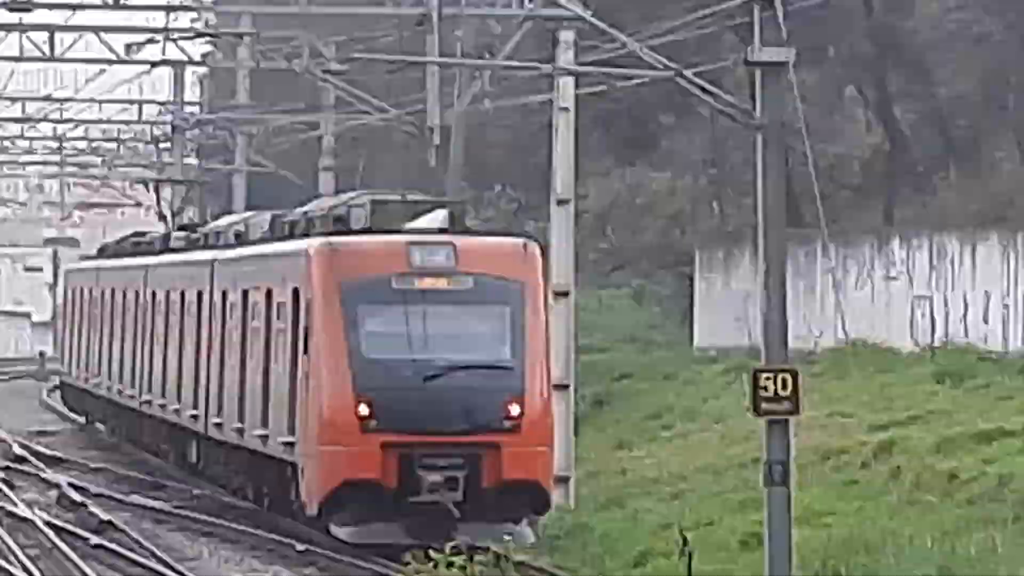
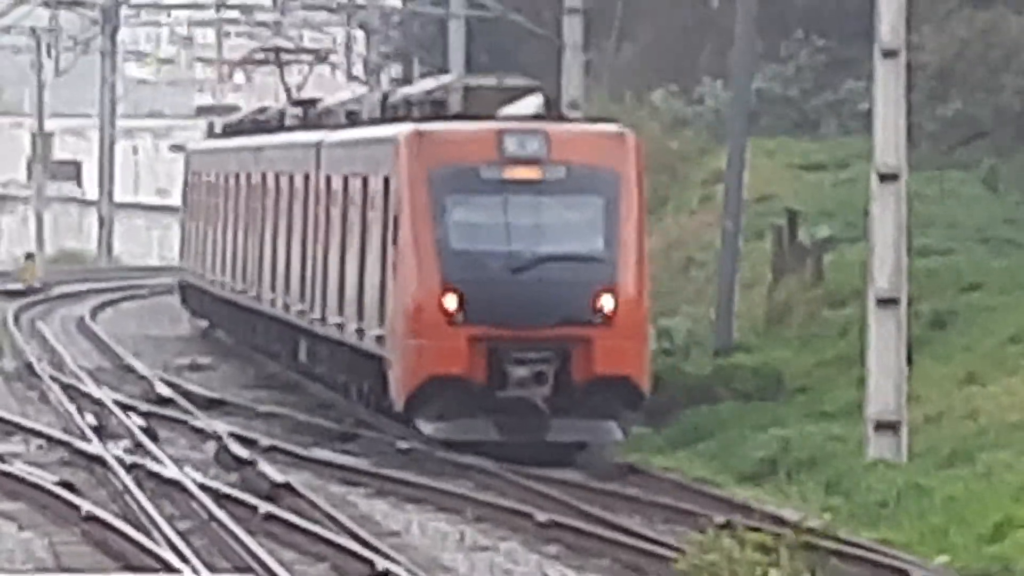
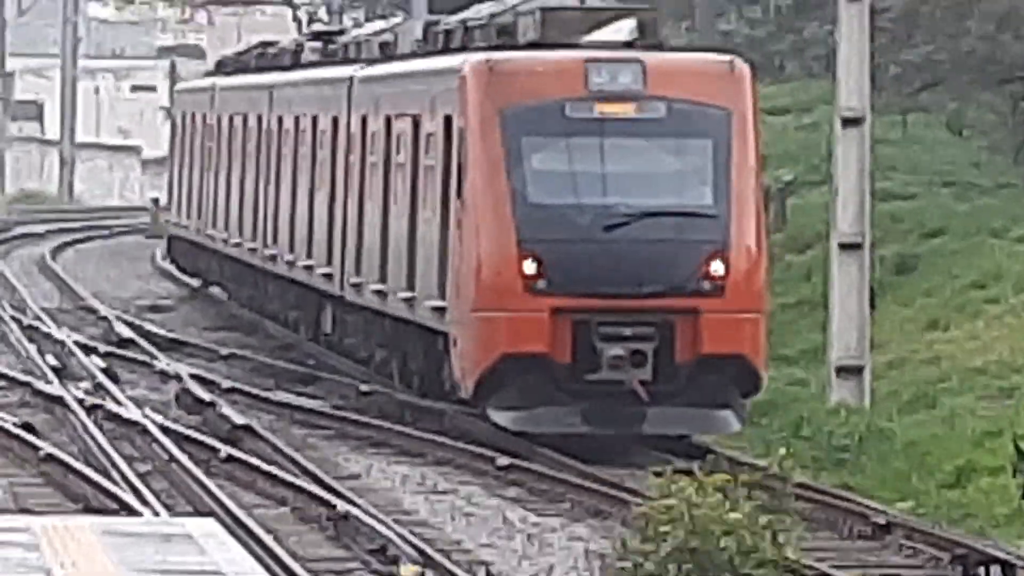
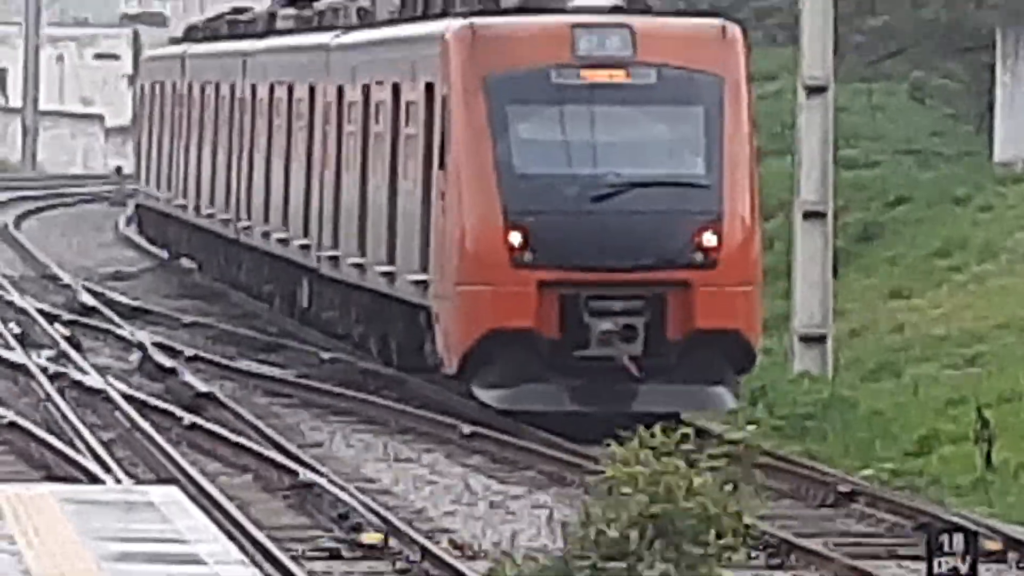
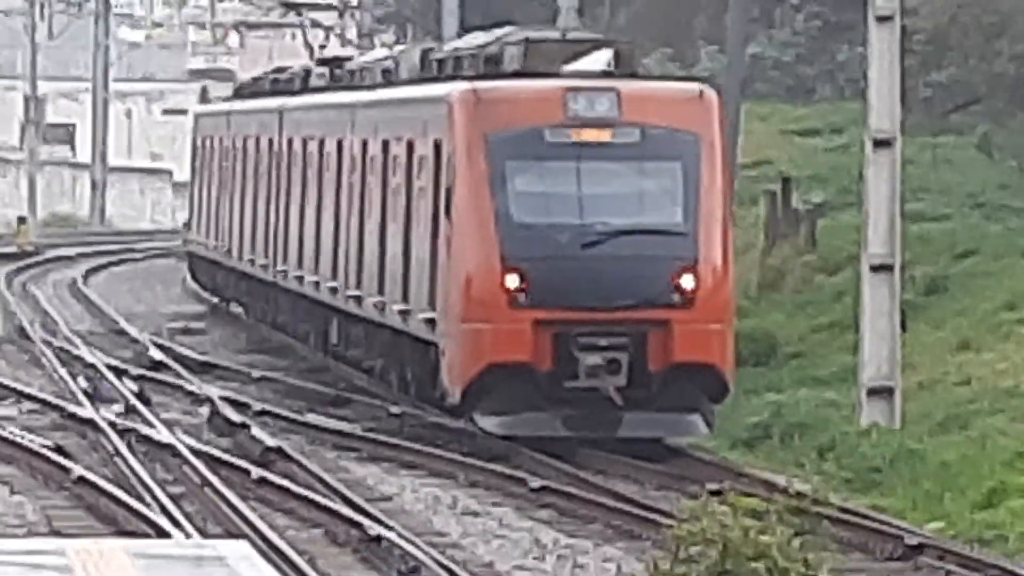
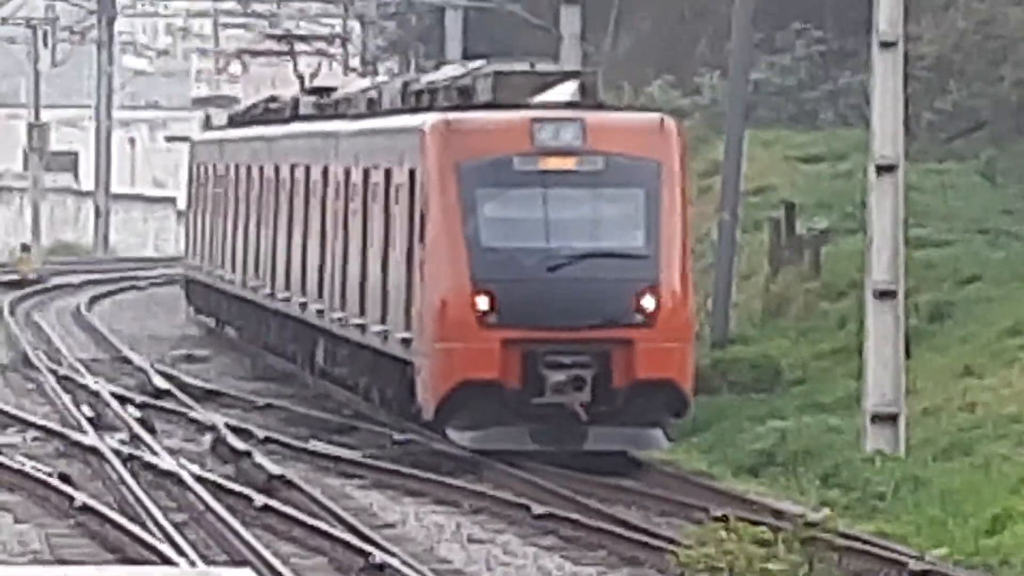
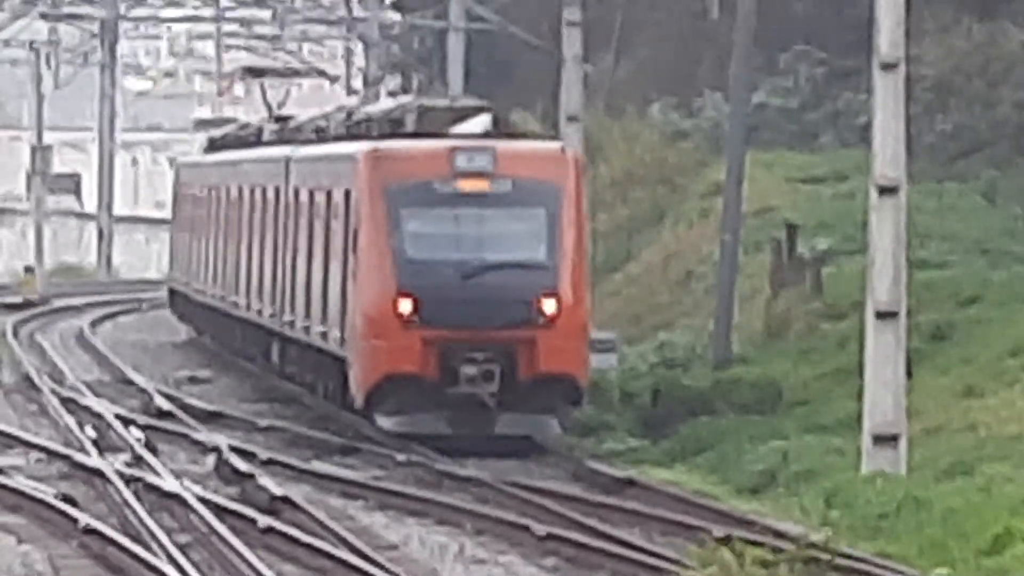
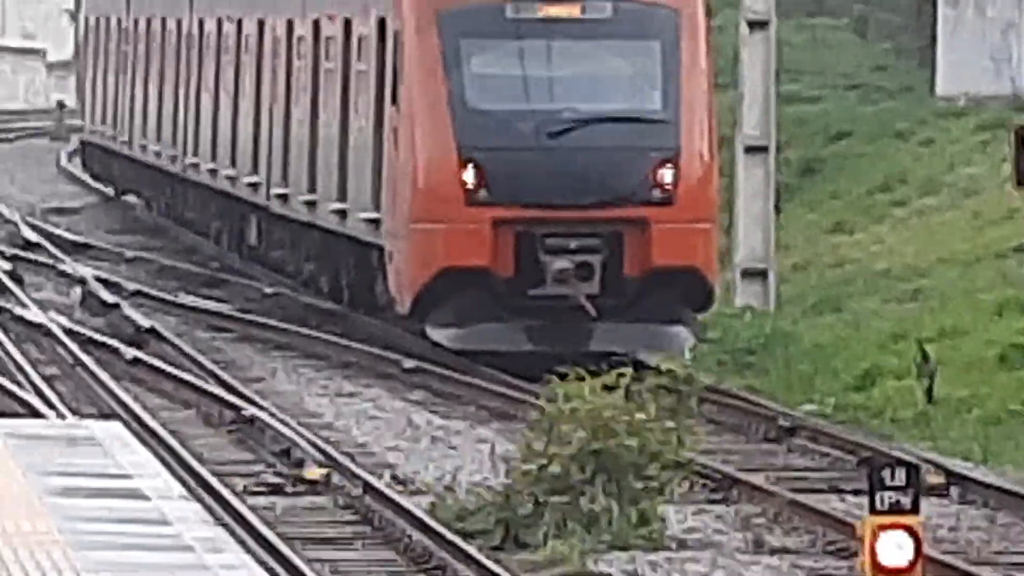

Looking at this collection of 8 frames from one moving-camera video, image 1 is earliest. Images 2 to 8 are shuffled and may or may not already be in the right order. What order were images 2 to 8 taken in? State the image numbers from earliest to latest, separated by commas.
8, 4, 3, 5, 6, 2, 7
